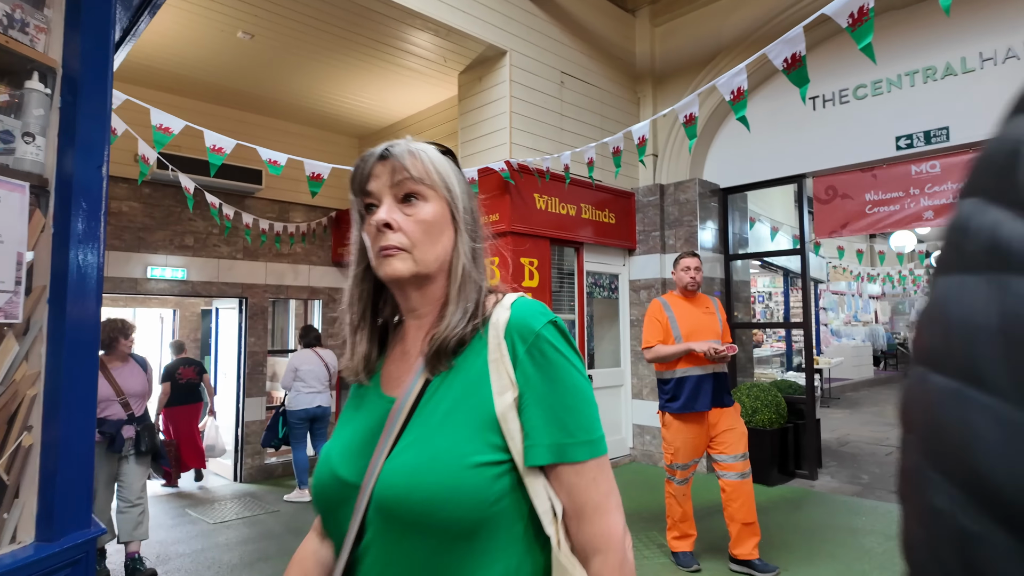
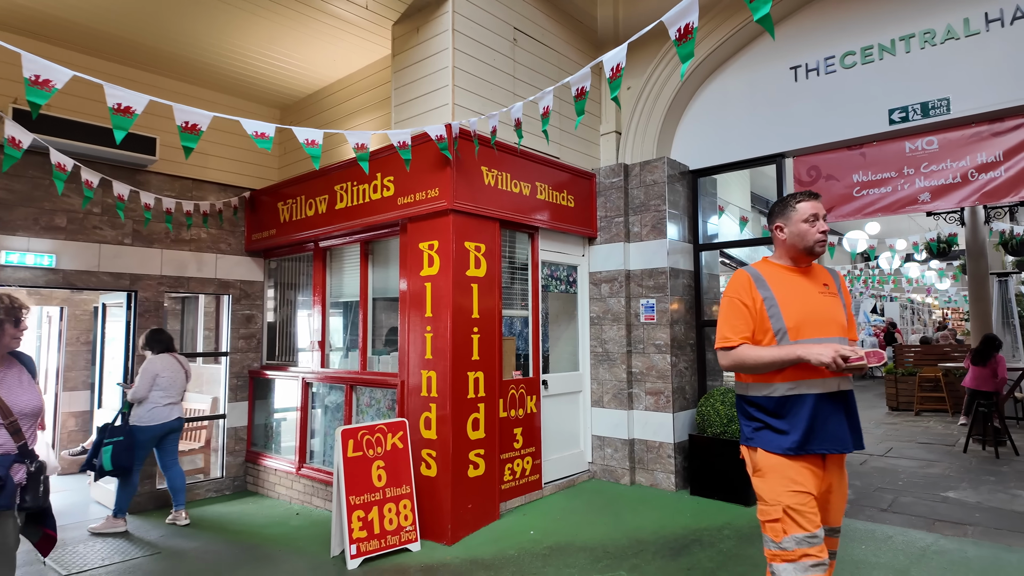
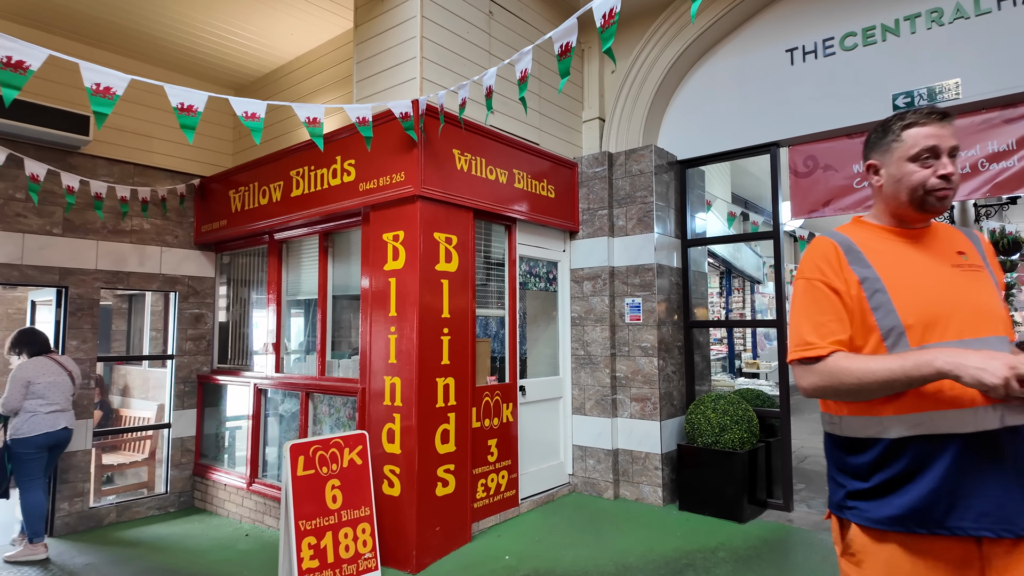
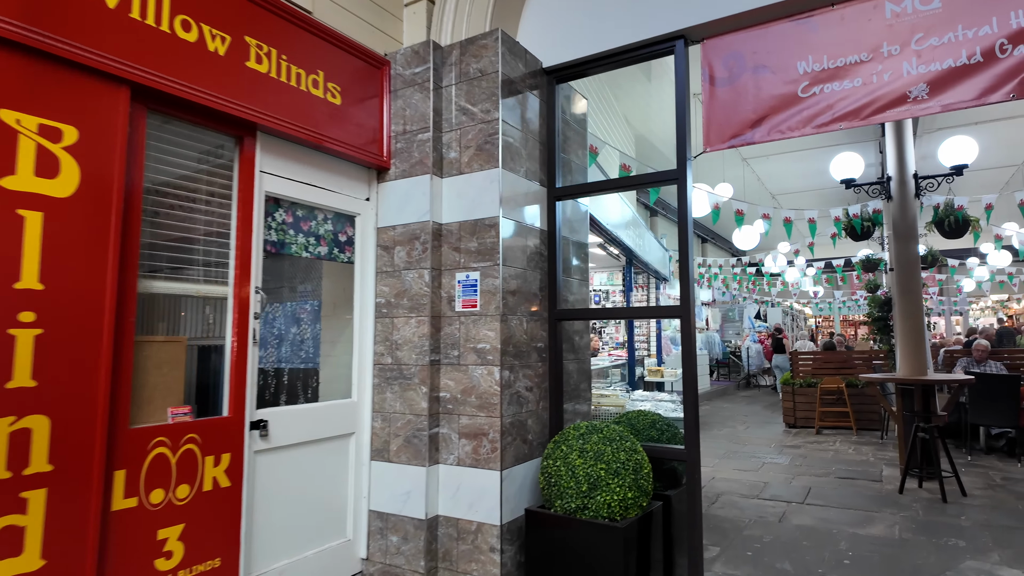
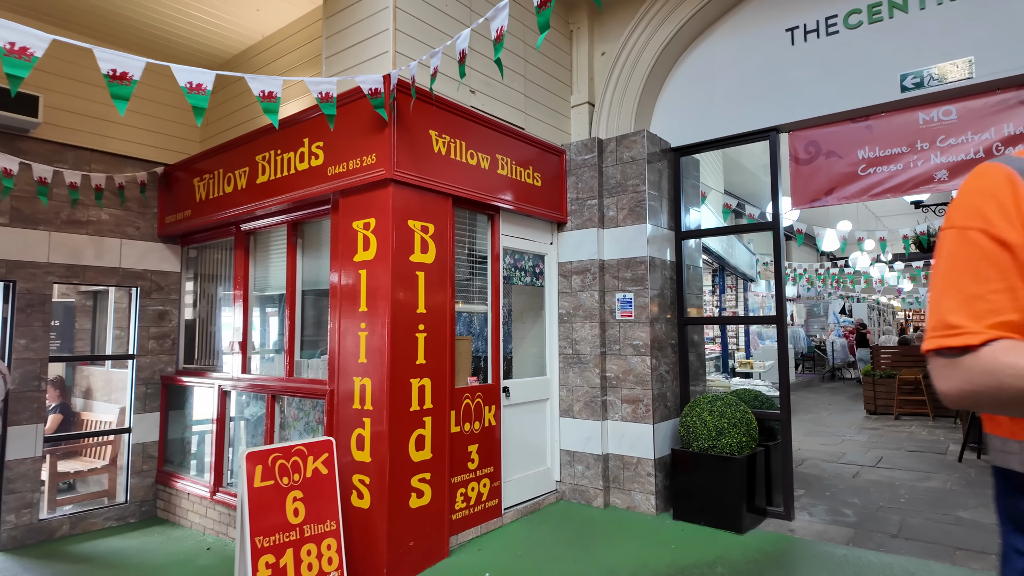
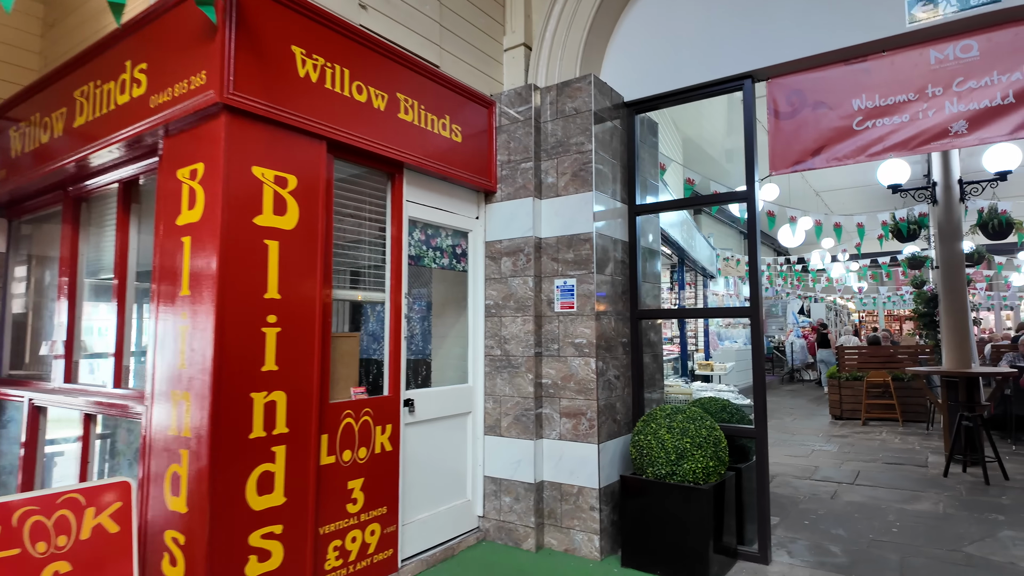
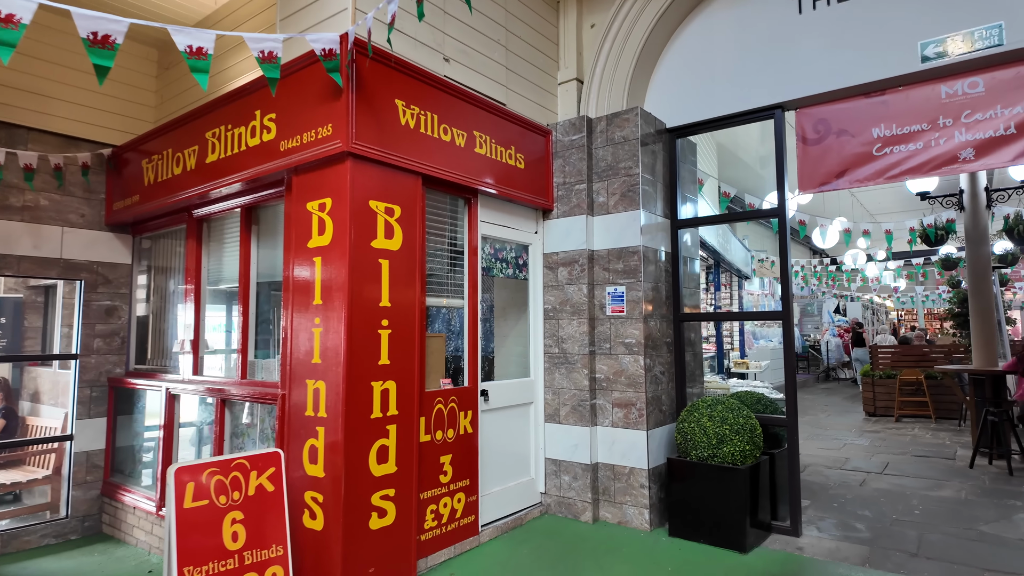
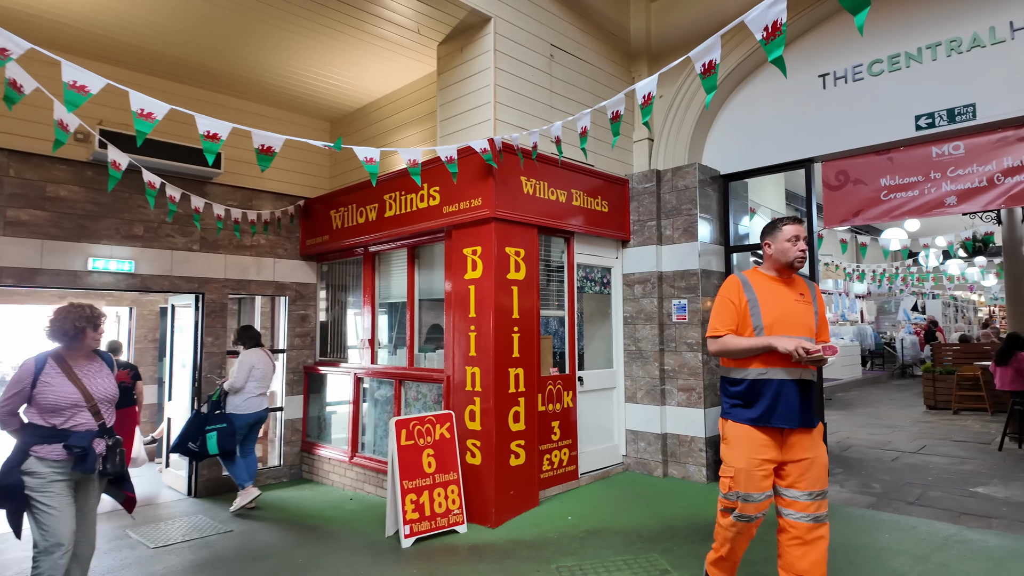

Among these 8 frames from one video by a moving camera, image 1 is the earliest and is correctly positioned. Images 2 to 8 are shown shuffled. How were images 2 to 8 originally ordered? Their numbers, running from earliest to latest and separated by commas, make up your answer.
8, 2, 3, 5, 7, 6, 4
